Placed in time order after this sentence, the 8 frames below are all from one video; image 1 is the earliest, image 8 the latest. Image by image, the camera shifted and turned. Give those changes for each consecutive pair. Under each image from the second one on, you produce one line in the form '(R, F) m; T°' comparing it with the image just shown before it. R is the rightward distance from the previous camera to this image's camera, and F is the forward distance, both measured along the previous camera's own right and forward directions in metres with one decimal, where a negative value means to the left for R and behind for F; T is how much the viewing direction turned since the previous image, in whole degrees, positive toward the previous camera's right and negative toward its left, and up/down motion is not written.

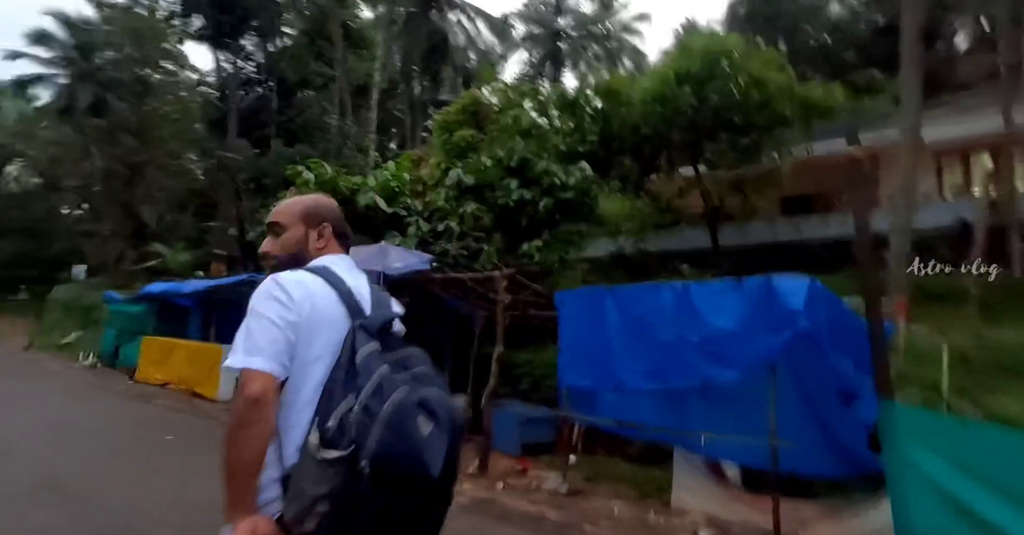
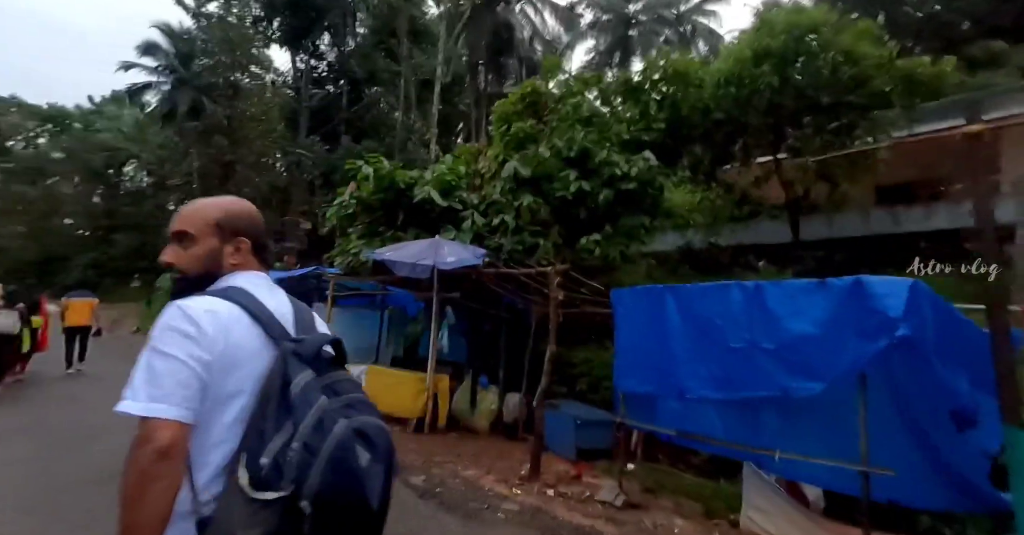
(+0.2, +0.3) m; -8°
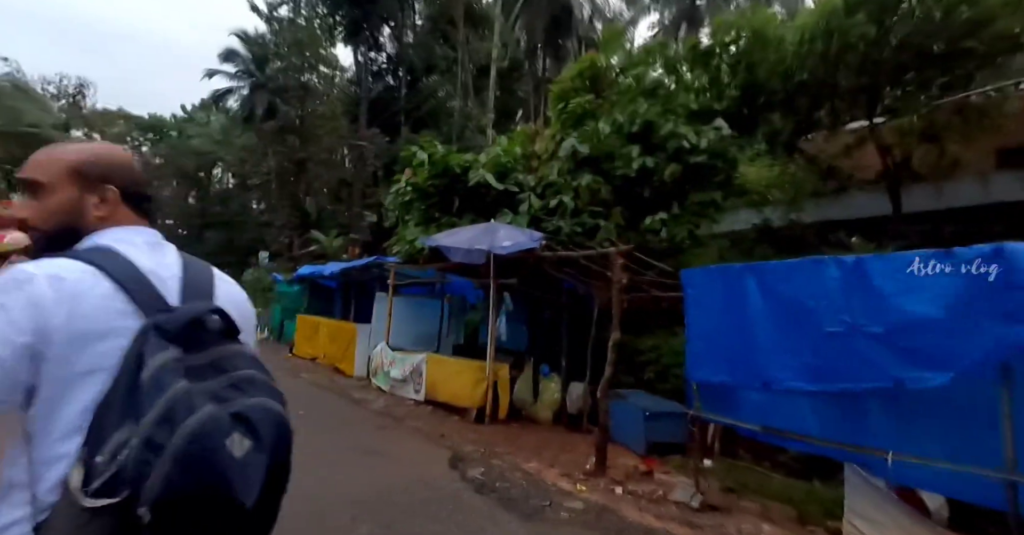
(+0.1, +0.4) m; -7°
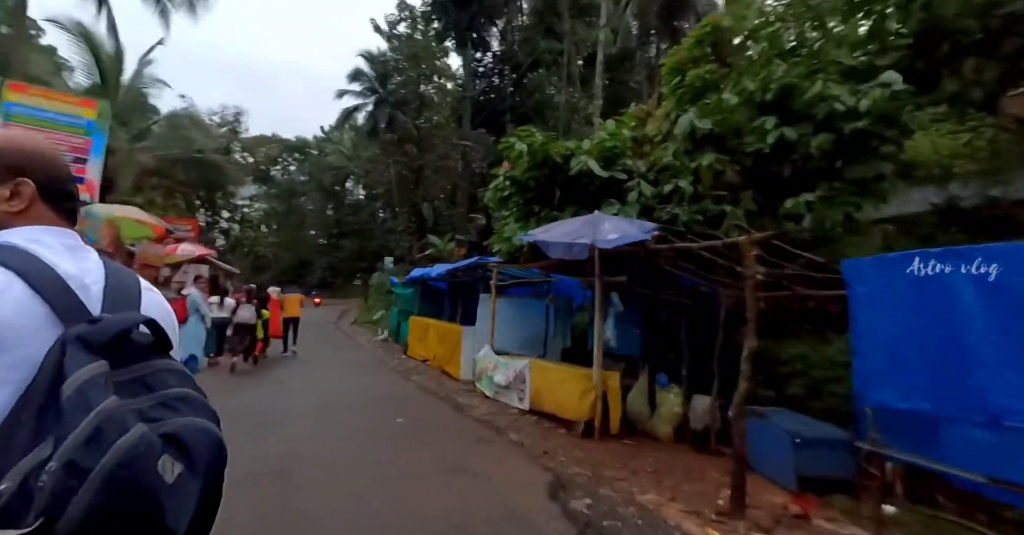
(+0.1, +0.8) m; -13°
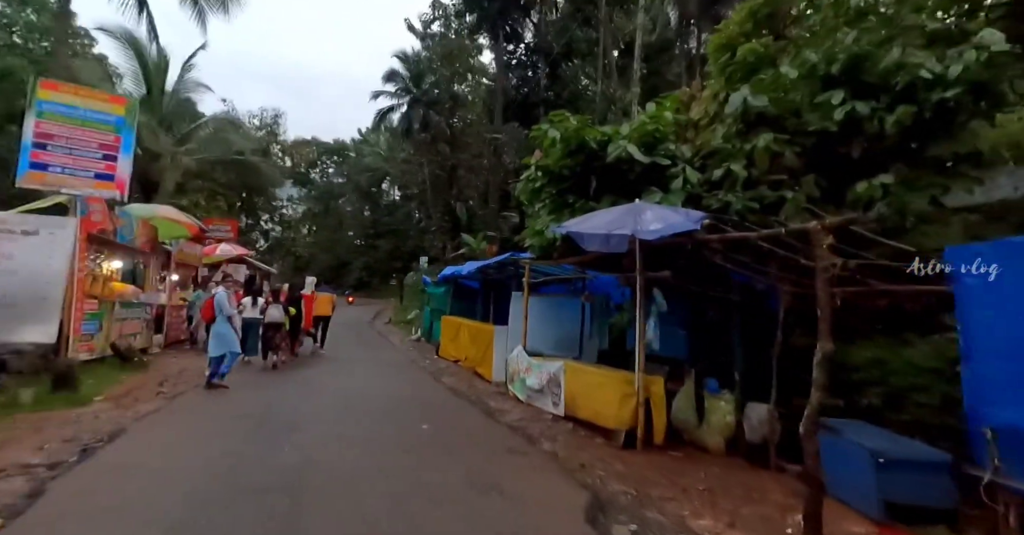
(0.0, +0.6) m; -4°
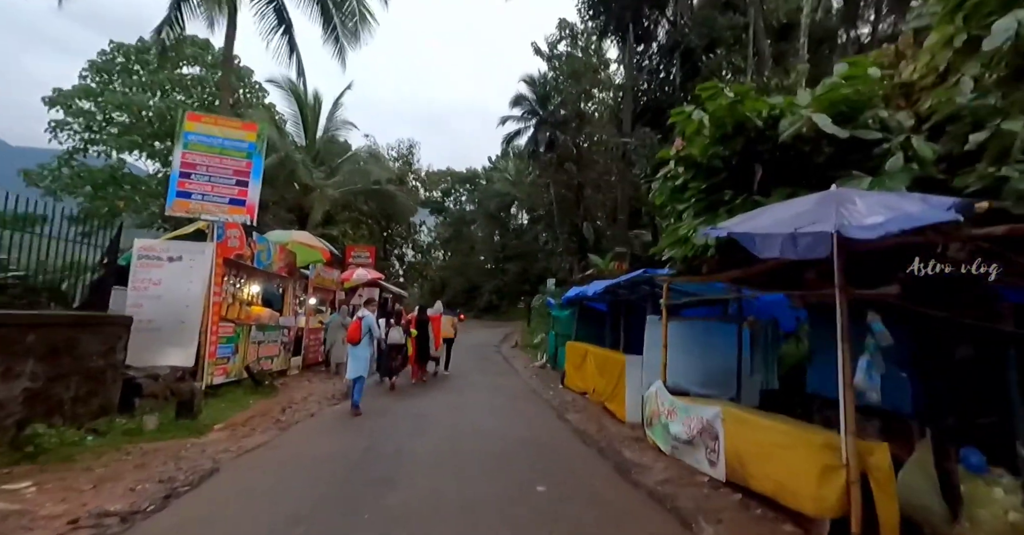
(-0.1, +1.4) m; -14°
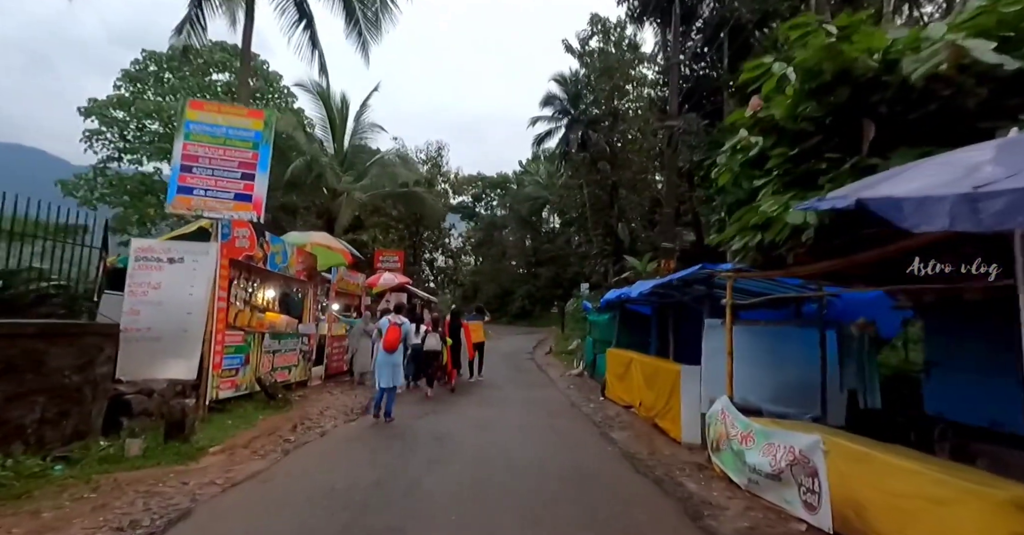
(-0.1, +1.2) m; -4°
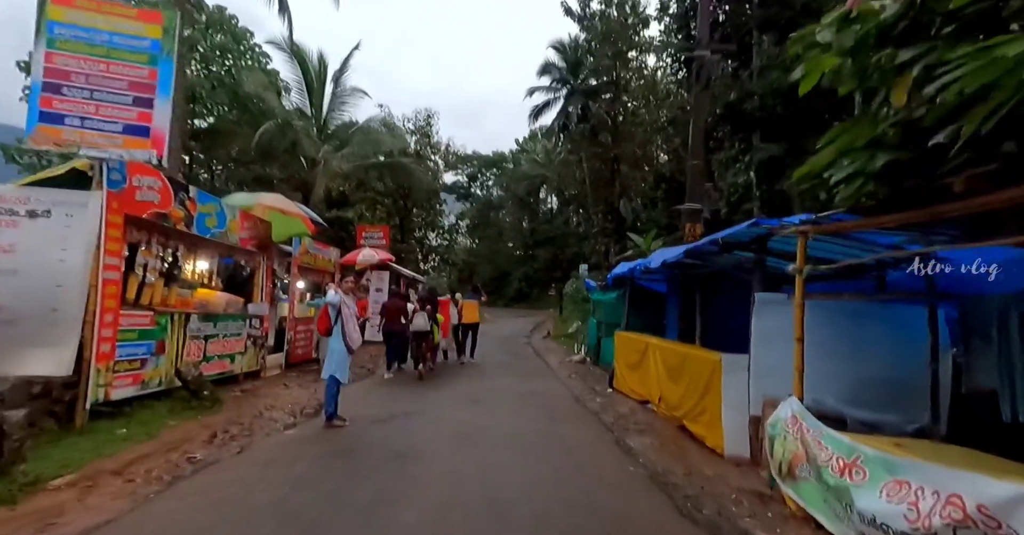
(+0.1, +2.3) m; 0°
